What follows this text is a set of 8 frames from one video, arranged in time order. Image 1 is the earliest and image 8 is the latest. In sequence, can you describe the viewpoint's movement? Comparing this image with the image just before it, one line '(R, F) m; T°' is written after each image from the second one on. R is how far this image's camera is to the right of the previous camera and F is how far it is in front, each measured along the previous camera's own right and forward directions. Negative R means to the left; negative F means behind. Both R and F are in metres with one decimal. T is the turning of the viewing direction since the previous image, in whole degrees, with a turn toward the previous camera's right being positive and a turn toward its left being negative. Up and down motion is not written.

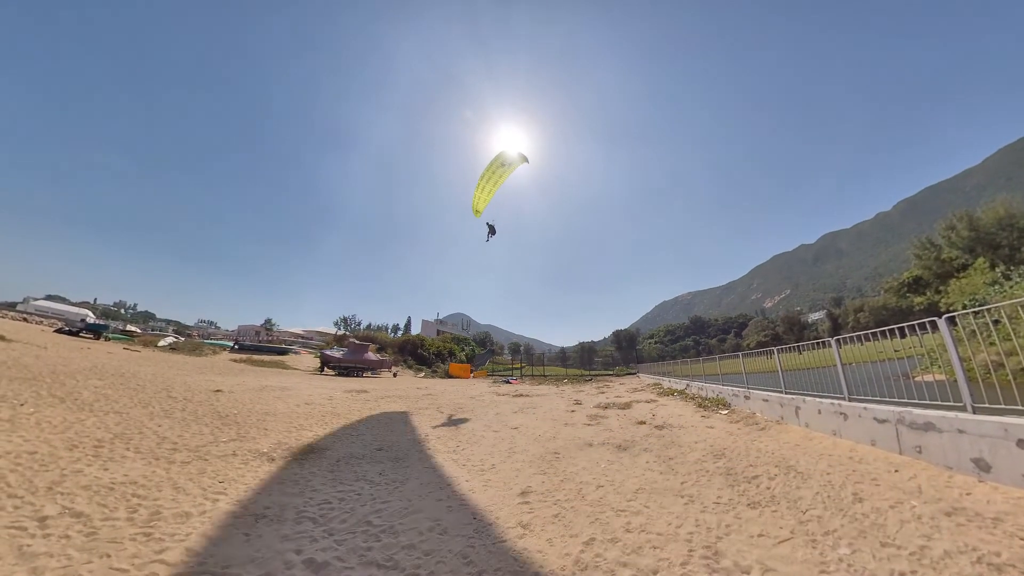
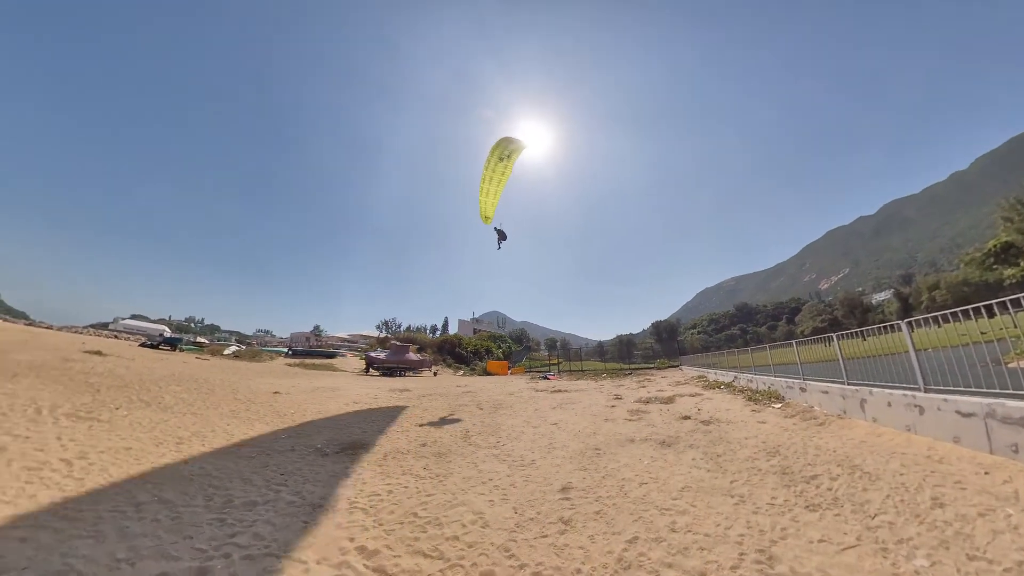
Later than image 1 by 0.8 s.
(+0.5, 0.0) m; -8°
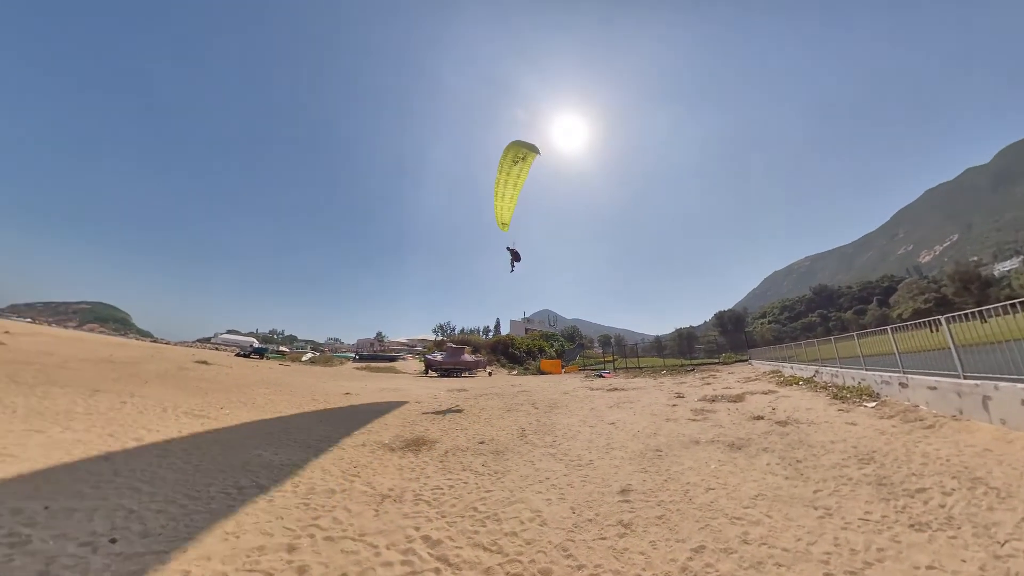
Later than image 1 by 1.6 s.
(+0.7, +0.1) m; -12°
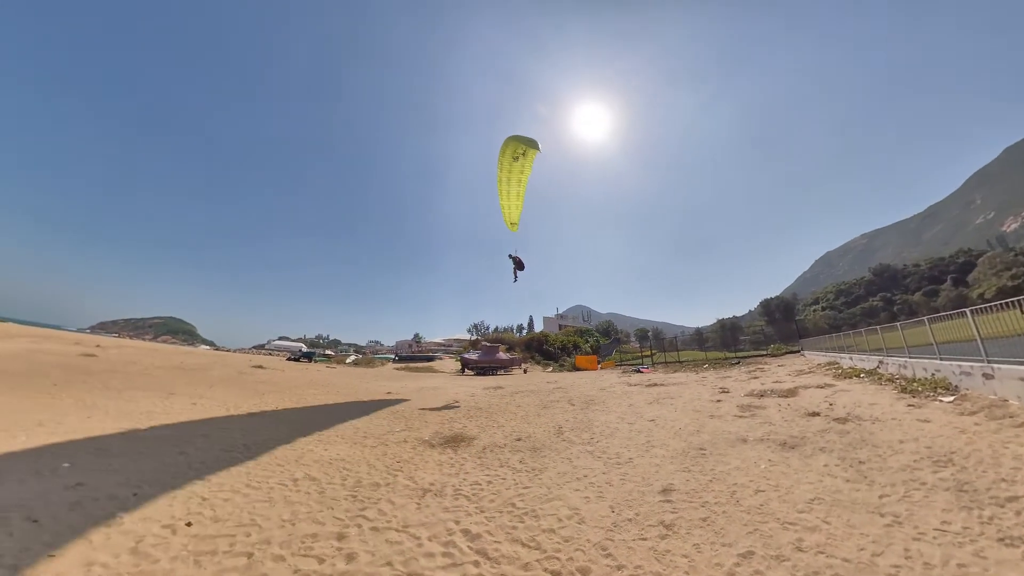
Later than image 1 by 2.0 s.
(+0.5, 0.0) m; -8°
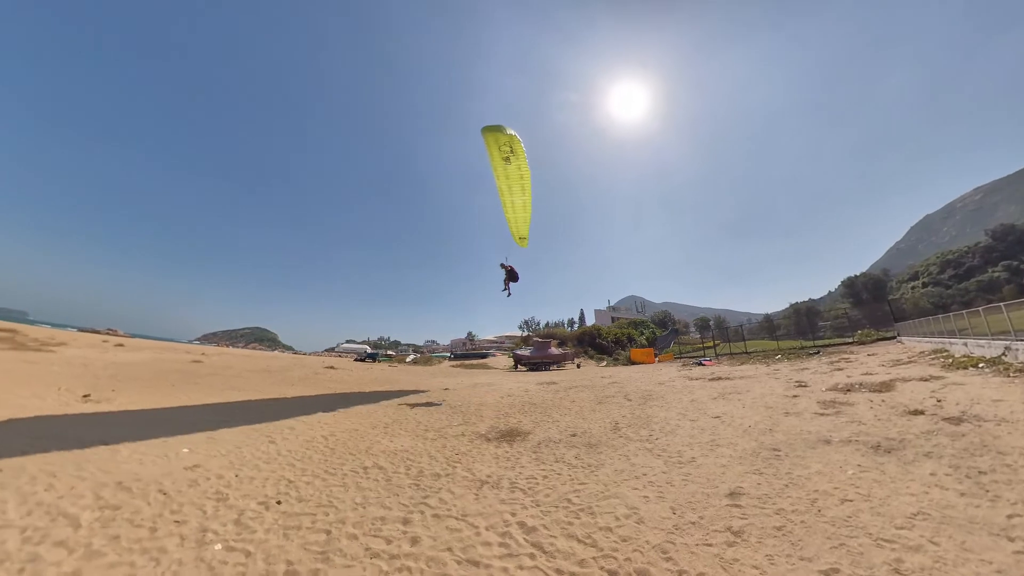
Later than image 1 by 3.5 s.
(+0.7, +0.1) m; -12°
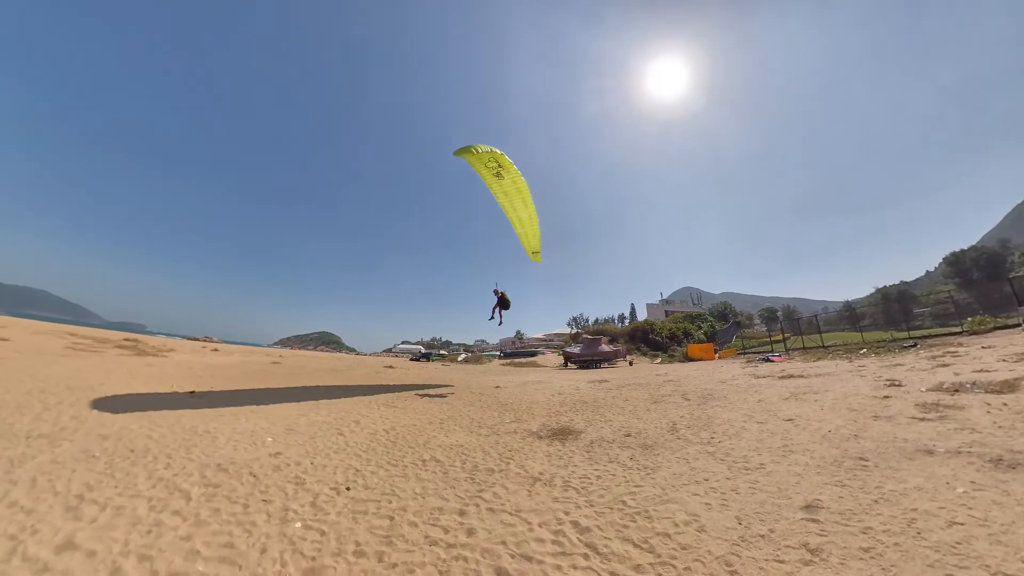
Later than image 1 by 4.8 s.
(+0.5, 0.0) m; -10°
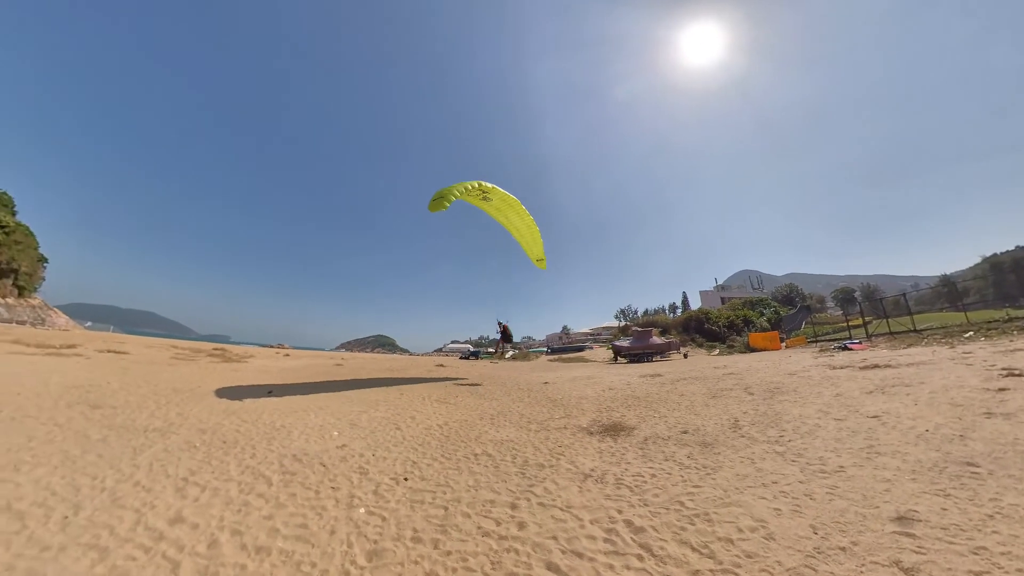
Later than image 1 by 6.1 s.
(+0.2, +0.2) m; -8°
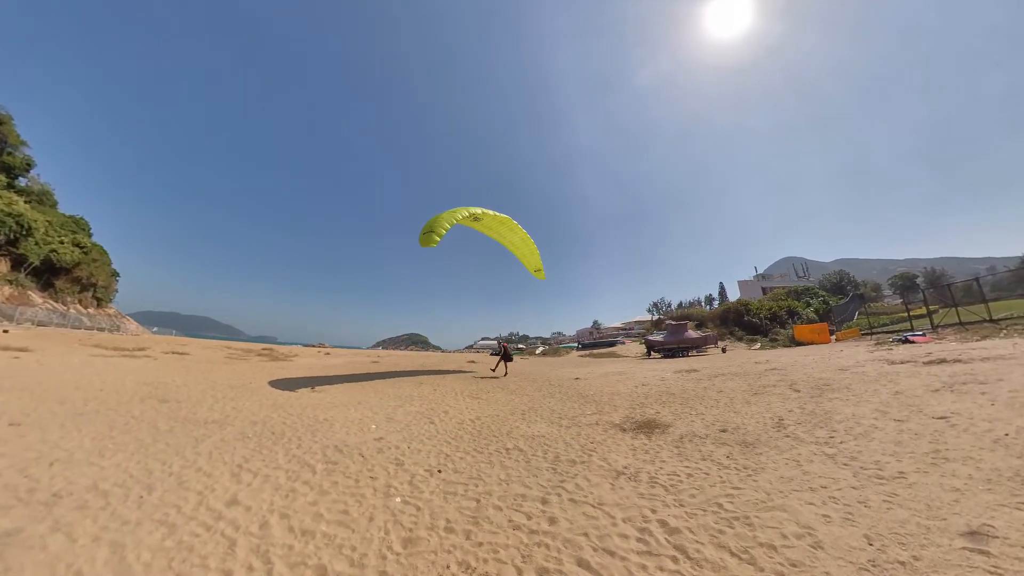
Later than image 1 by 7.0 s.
(+0.2, +0.1) m; -5°
